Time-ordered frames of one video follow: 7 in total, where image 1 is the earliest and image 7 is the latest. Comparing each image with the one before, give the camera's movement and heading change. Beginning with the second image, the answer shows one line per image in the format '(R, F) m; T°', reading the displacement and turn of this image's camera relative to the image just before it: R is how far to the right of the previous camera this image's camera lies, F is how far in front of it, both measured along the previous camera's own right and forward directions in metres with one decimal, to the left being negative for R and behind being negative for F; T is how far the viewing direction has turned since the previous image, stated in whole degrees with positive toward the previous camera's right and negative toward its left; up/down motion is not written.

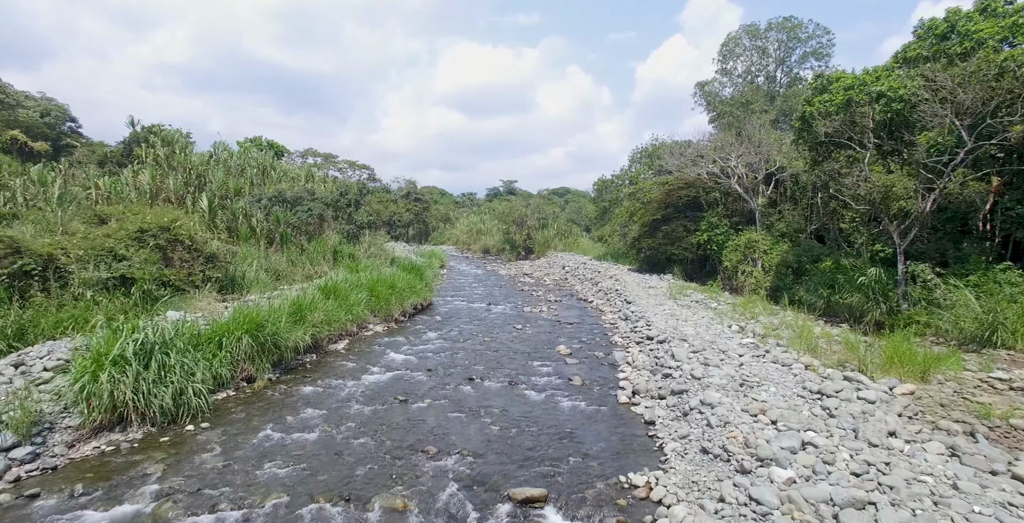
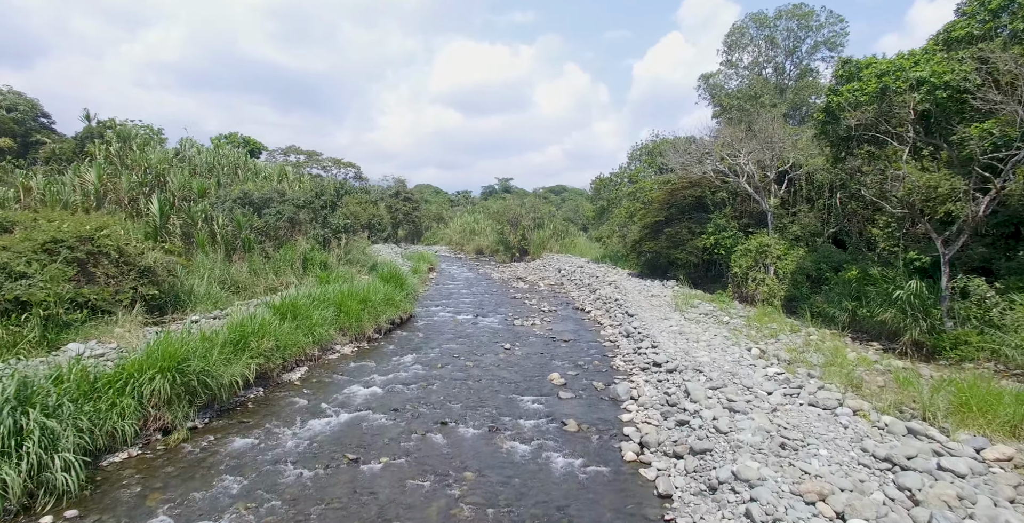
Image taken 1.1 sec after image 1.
(+0.2, +1.8) m; 0°
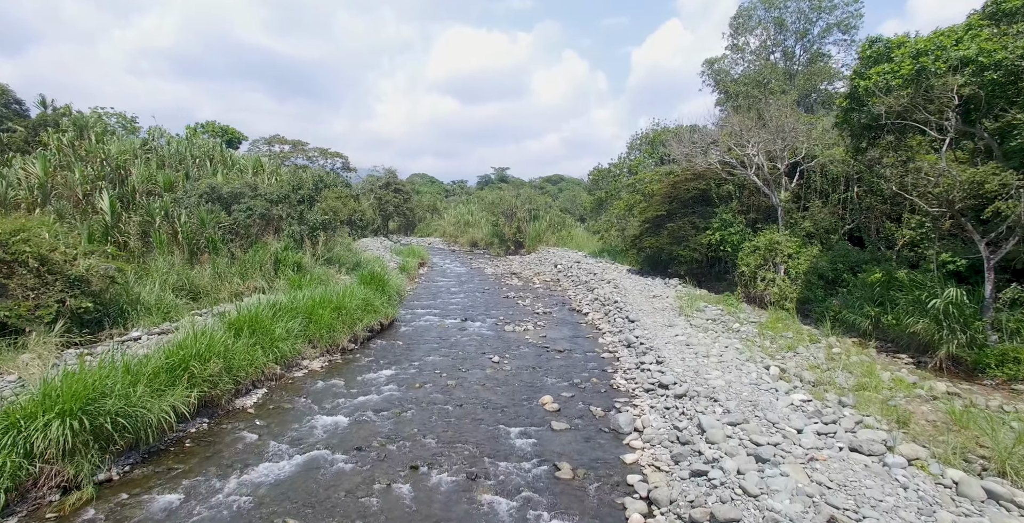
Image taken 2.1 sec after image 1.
(+0.2, +1.4) m; 0°
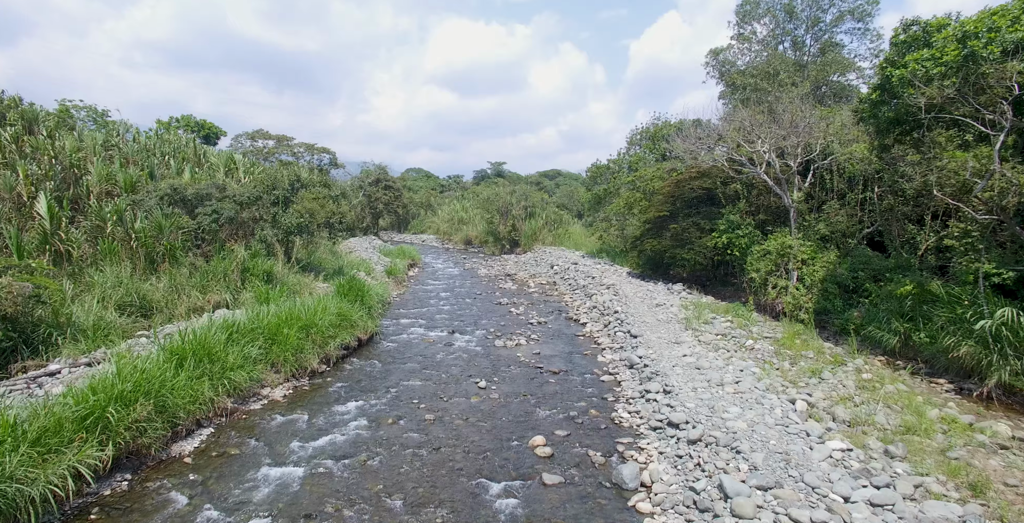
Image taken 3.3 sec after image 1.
(+0.2, +1.4) m; 0°
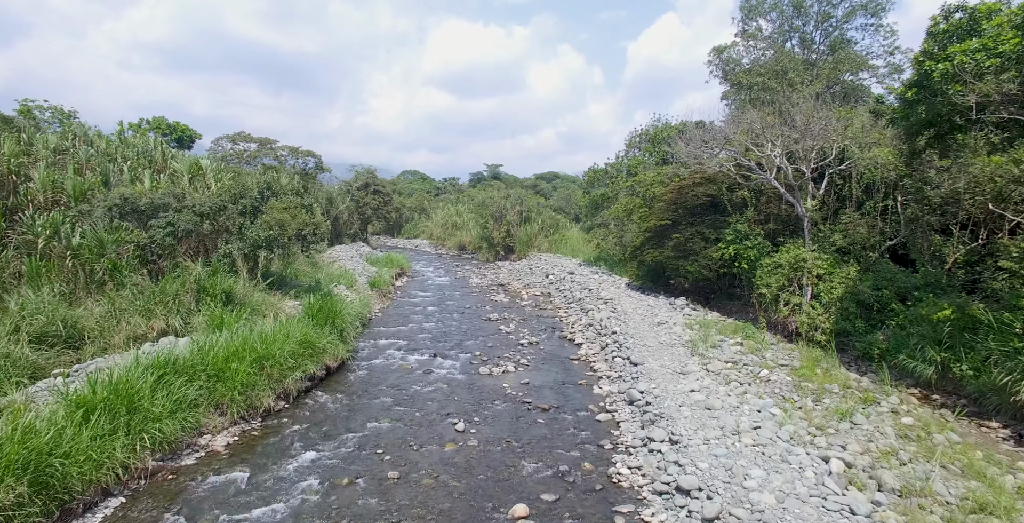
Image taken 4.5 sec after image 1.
(+0.3, +1.5) m; 0°
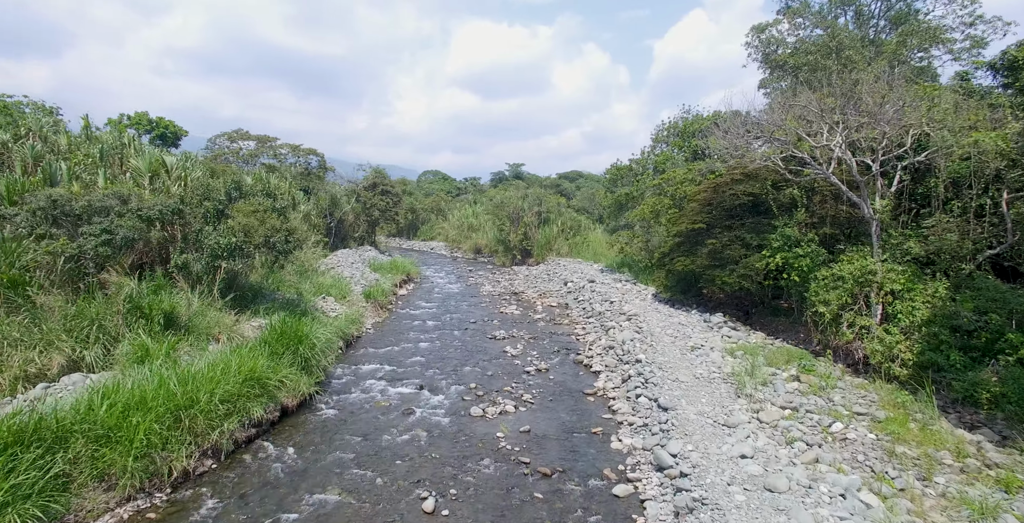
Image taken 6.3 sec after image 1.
(+0.5, +2.5) m; -3°
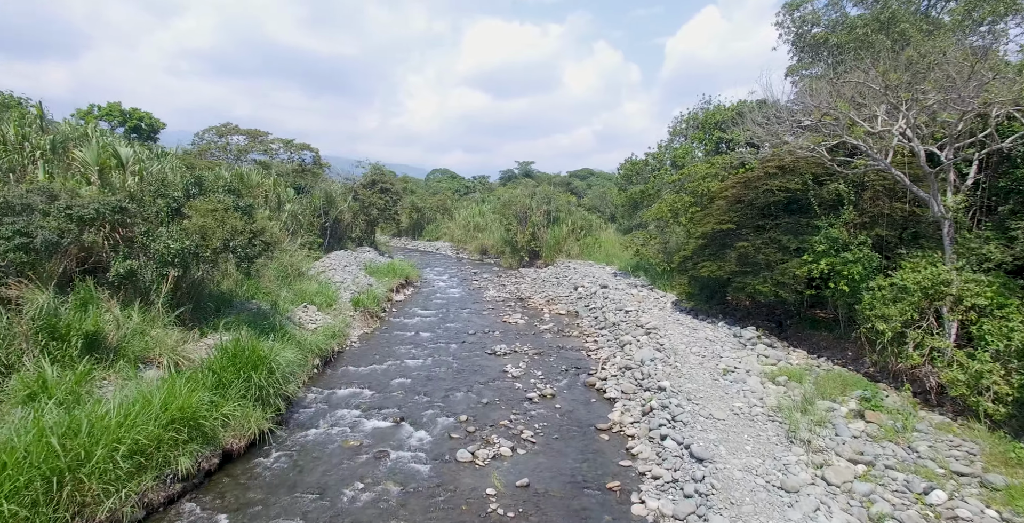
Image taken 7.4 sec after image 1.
(+0.2, +2.1) m; -1°
